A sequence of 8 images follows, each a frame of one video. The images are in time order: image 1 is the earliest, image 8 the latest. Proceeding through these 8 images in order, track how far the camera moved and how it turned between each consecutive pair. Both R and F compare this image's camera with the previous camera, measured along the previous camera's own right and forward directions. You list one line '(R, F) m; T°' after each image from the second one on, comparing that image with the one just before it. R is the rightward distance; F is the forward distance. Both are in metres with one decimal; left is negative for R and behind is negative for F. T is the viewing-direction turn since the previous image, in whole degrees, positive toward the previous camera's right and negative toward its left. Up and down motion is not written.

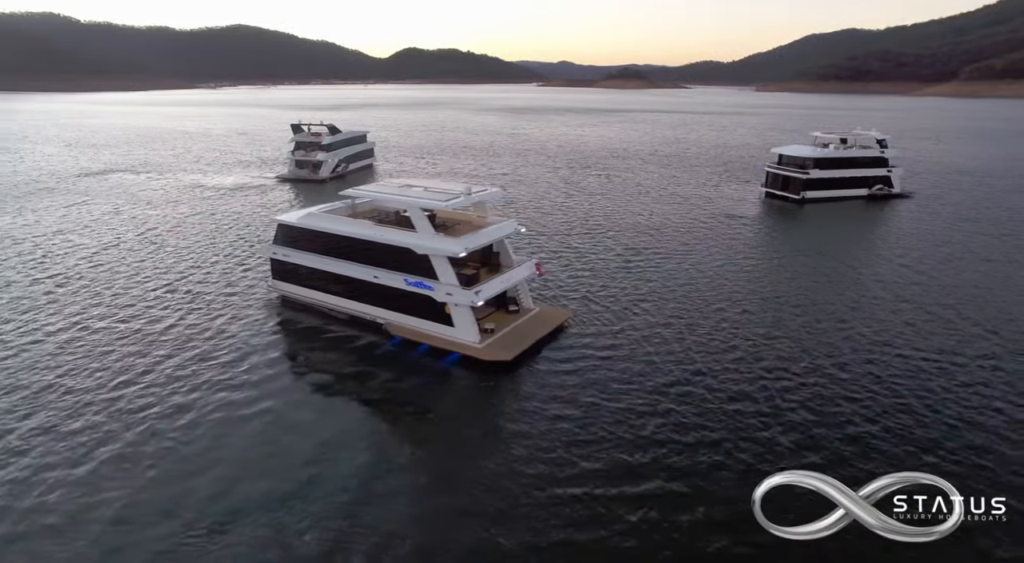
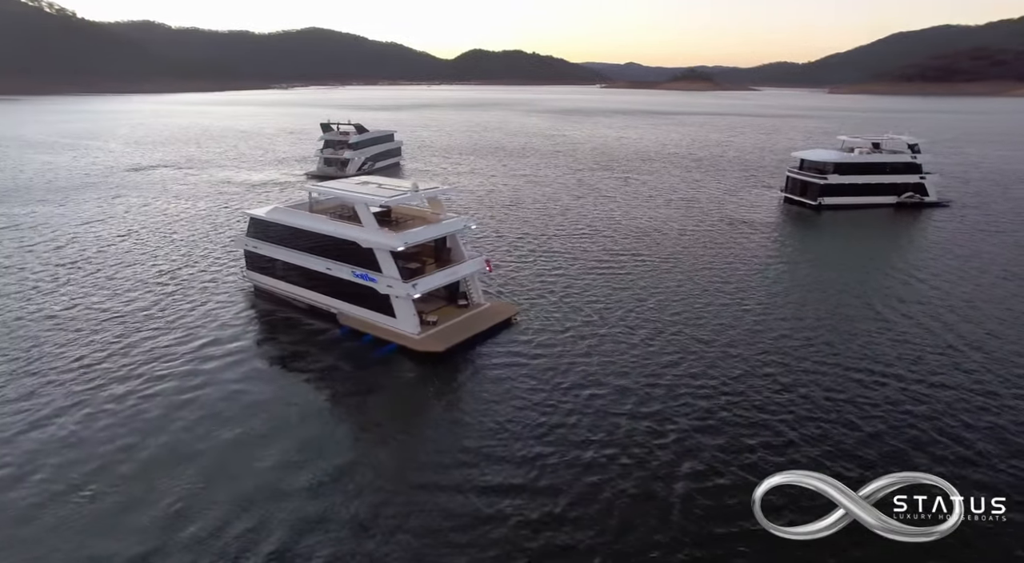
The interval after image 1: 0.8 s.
(+6.2, +0.5) m; -6°
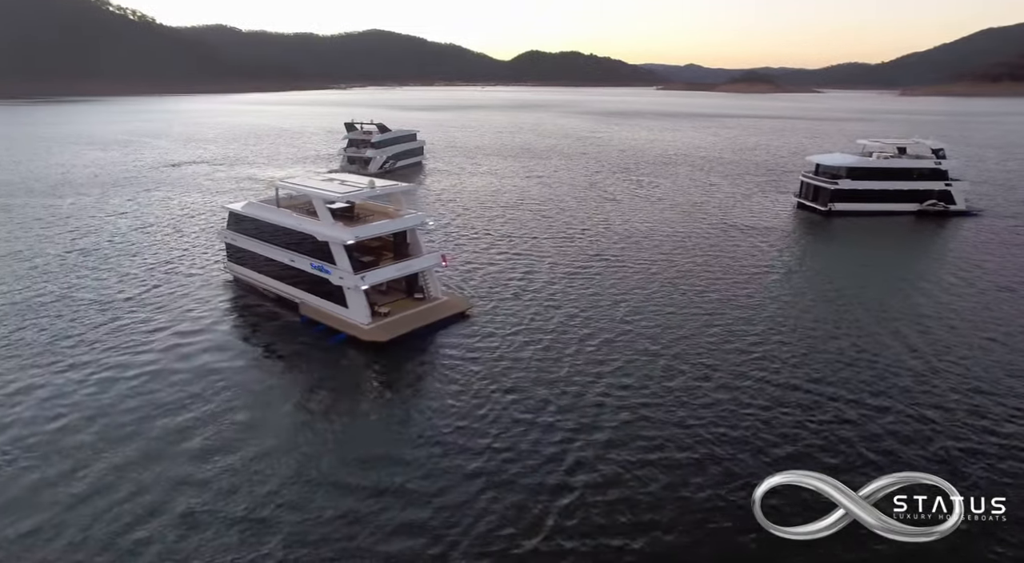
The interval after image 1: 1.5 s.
(+5.7, +0.4) m; -5°
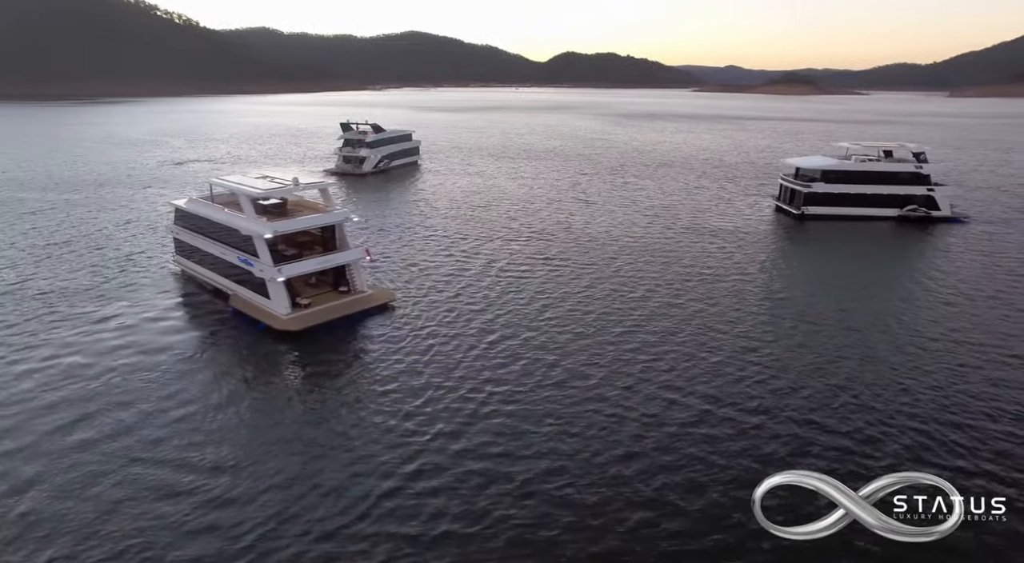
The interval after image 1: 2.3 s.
(+6.8, +0.4) m; -3°
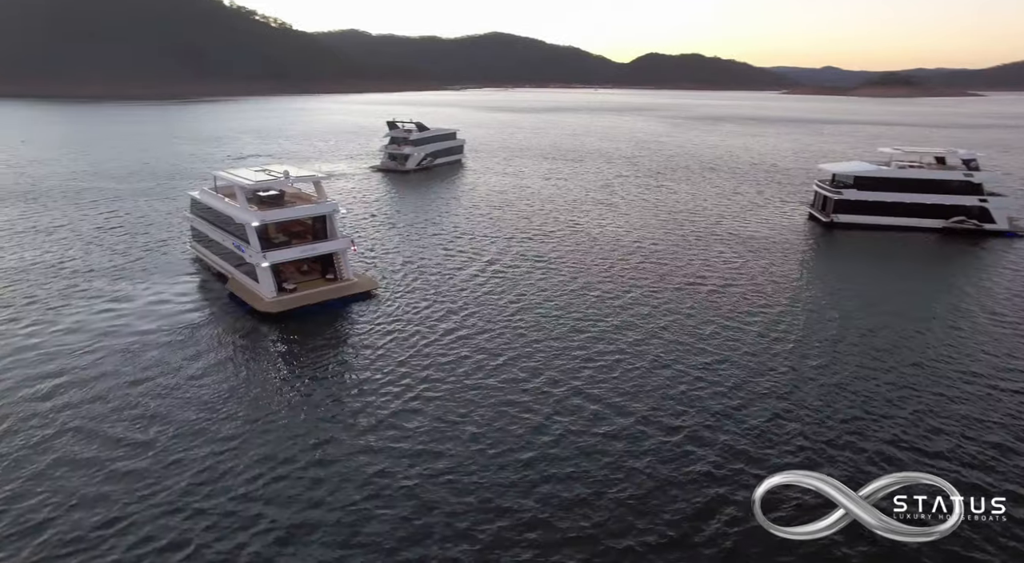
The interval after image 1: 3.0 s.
(+6.1, +0.5) m; -7°
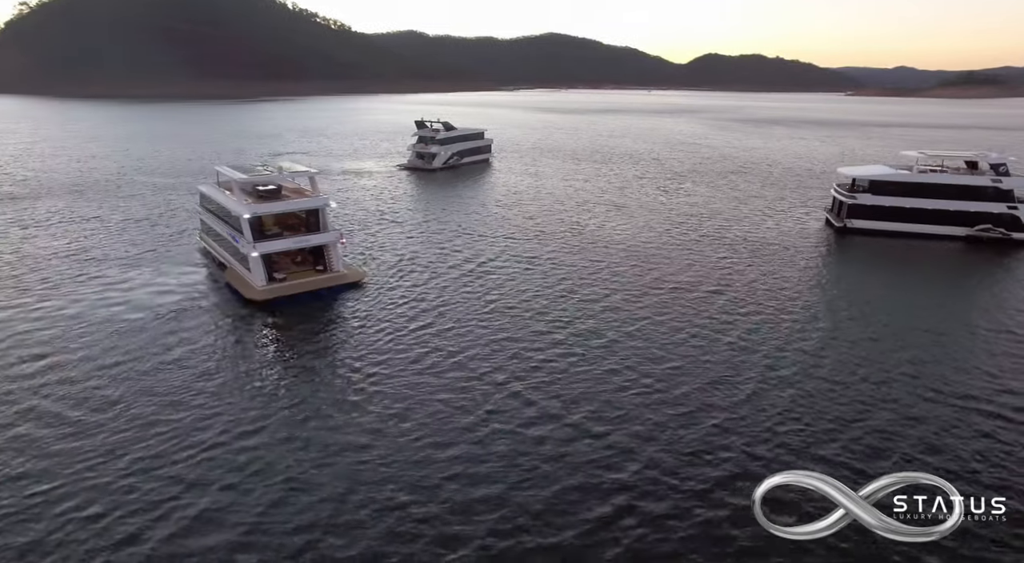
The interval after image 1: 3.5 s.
(+4.6, +0.2) m; -5°
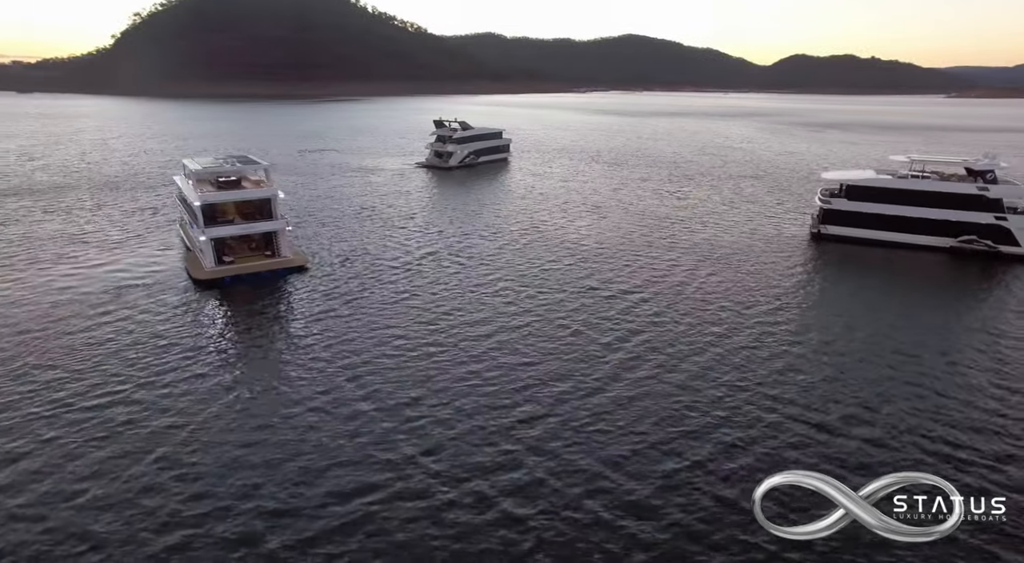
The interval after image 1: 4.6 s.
(+9.7, +0.6) m; -7°
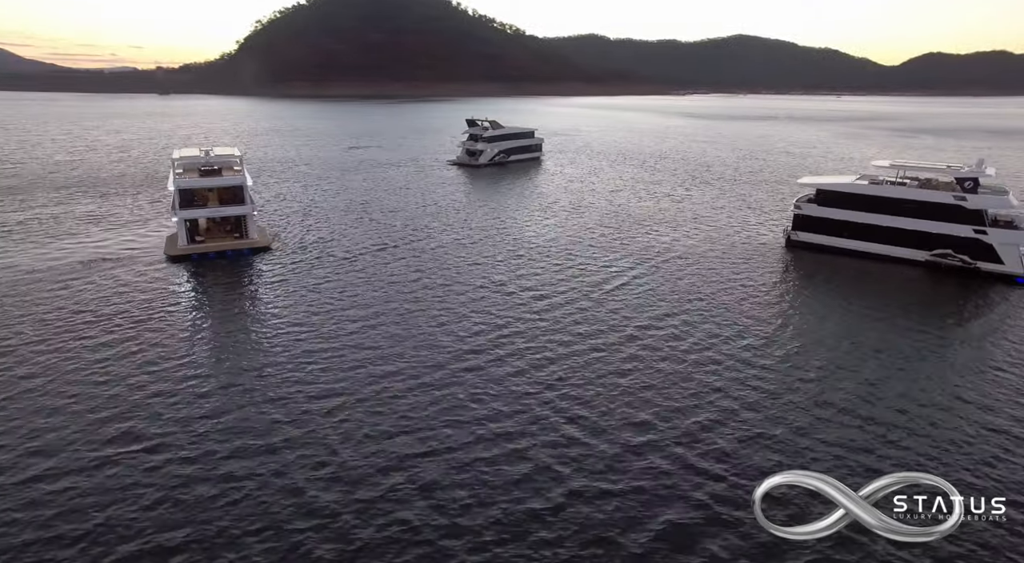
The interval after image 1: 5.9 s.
(+11.2, +1.2) m; -9°
